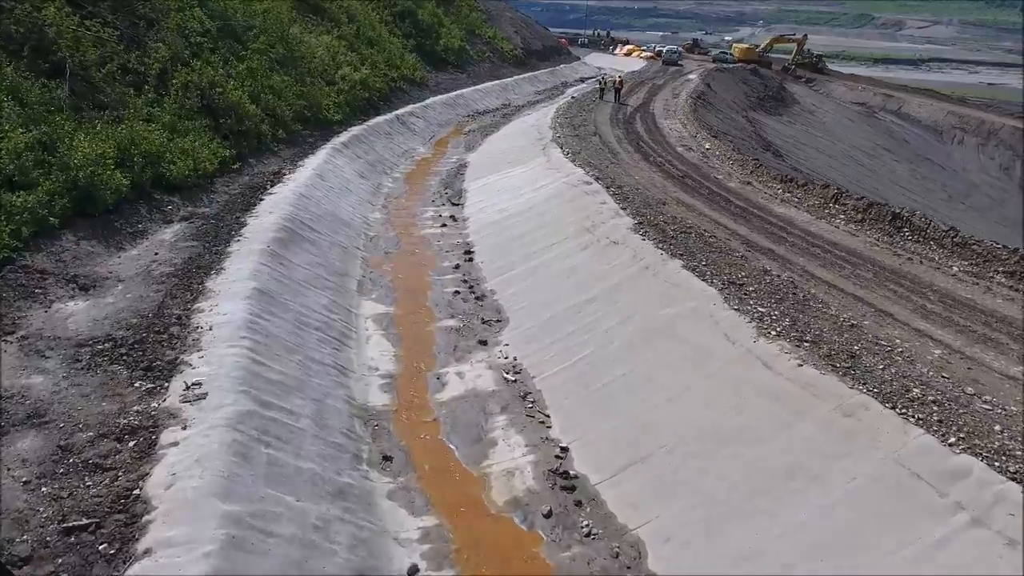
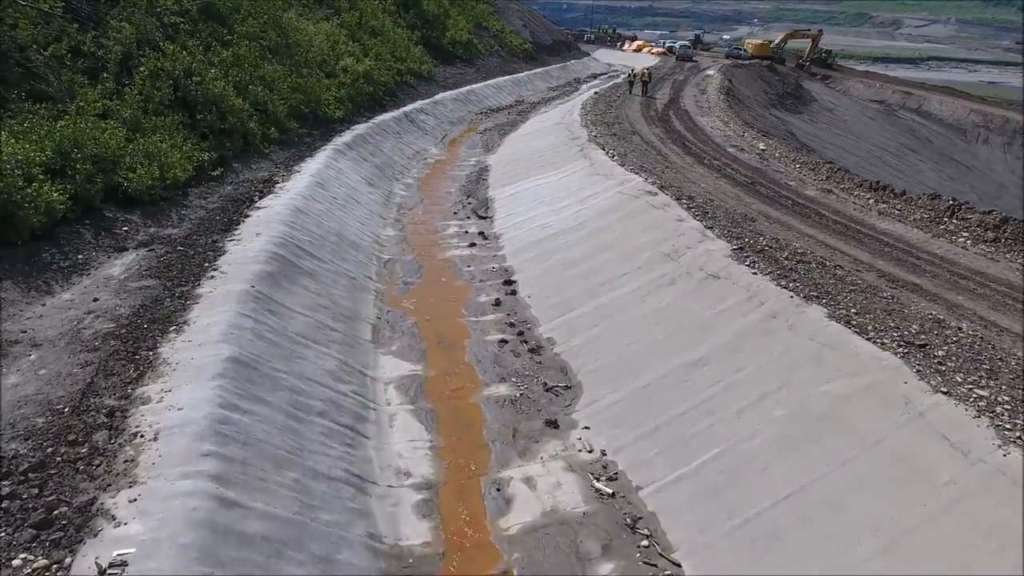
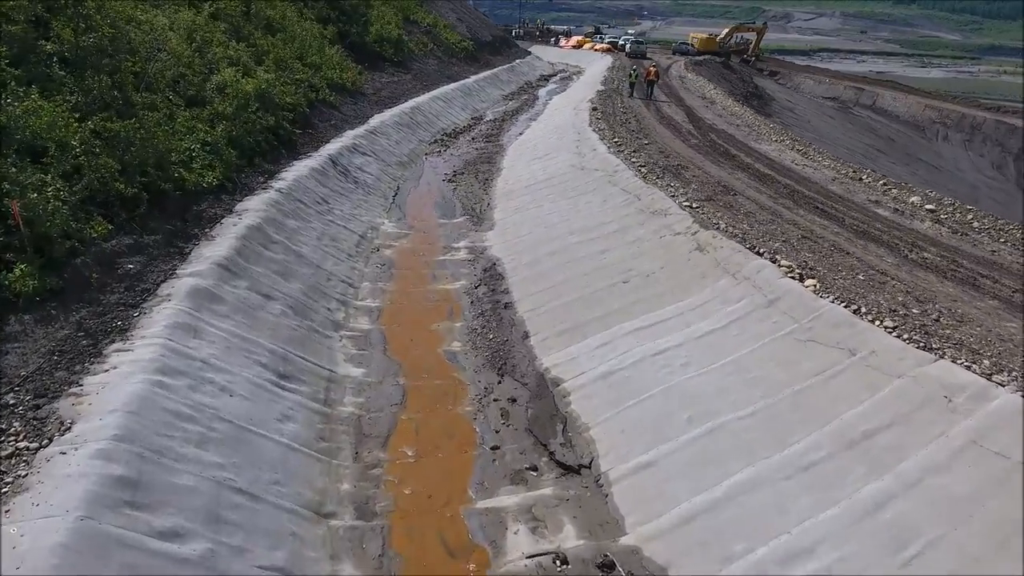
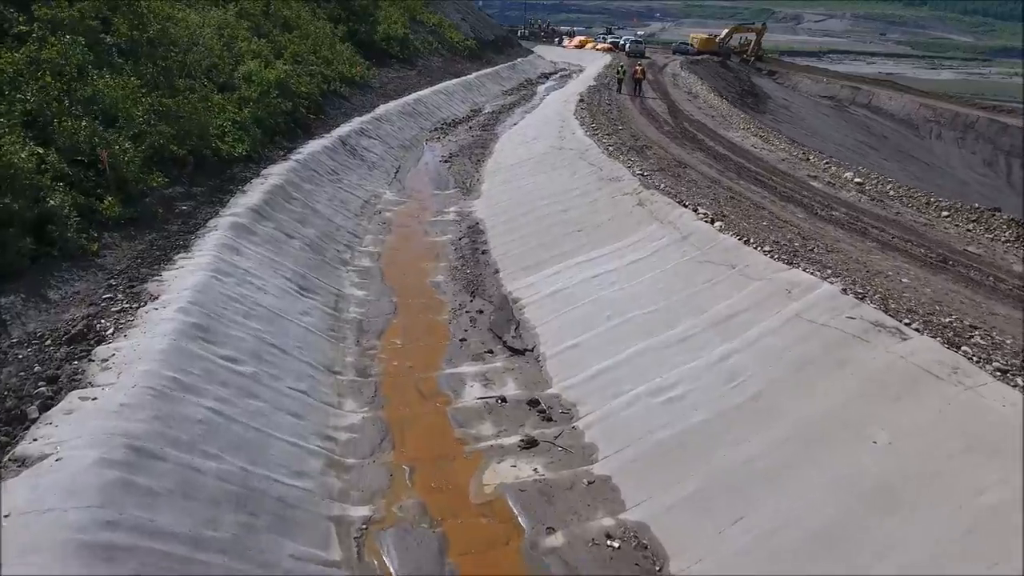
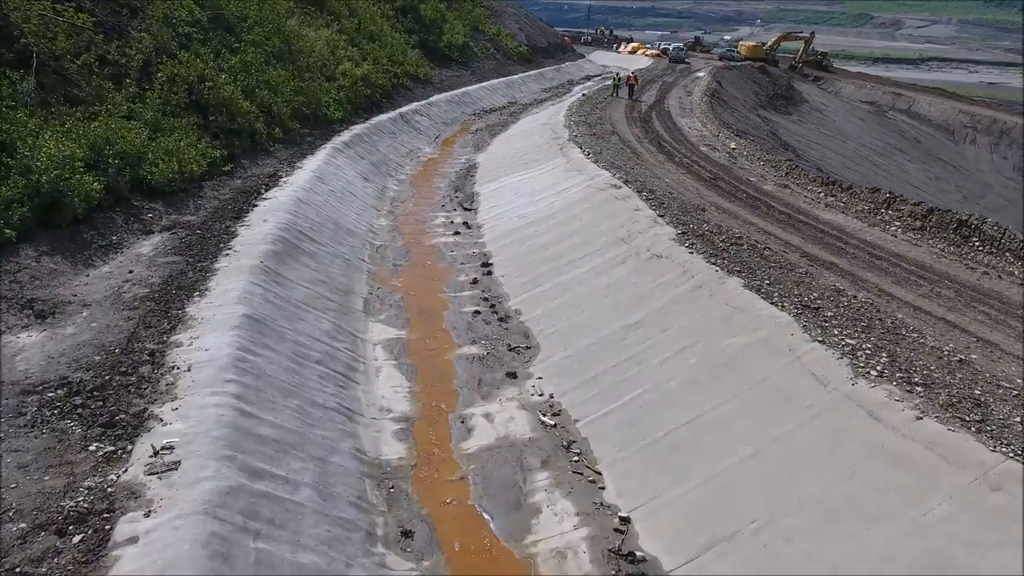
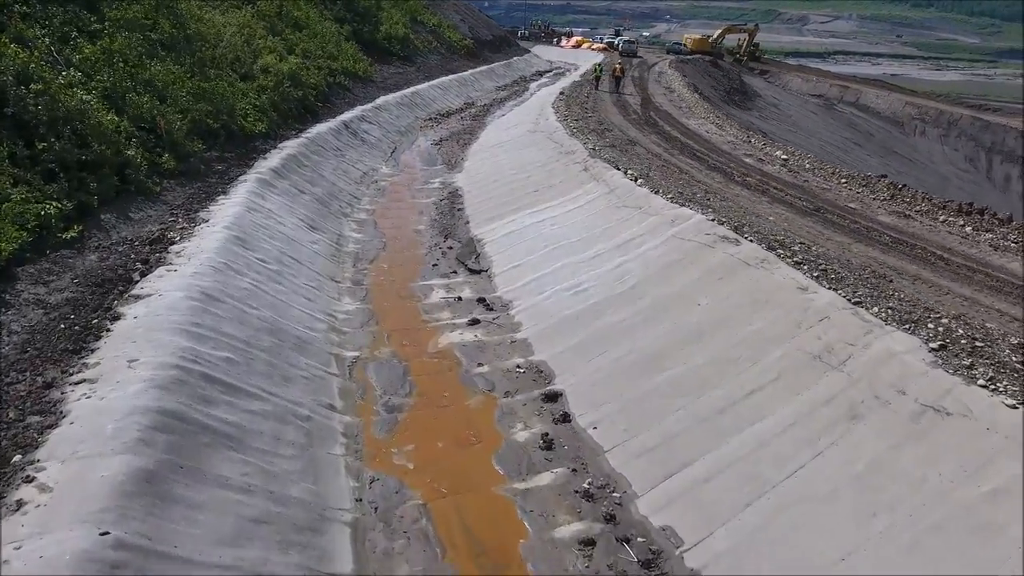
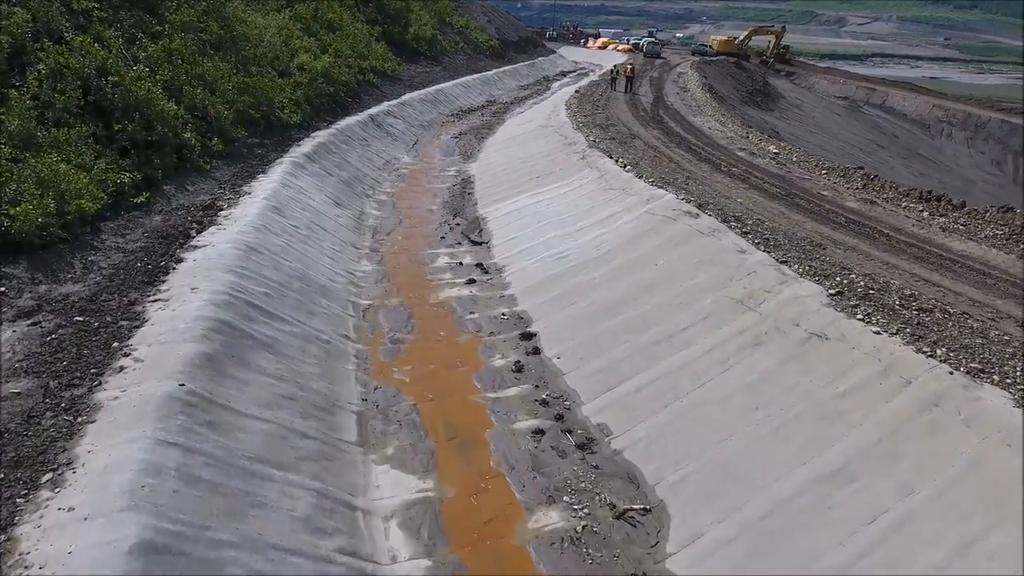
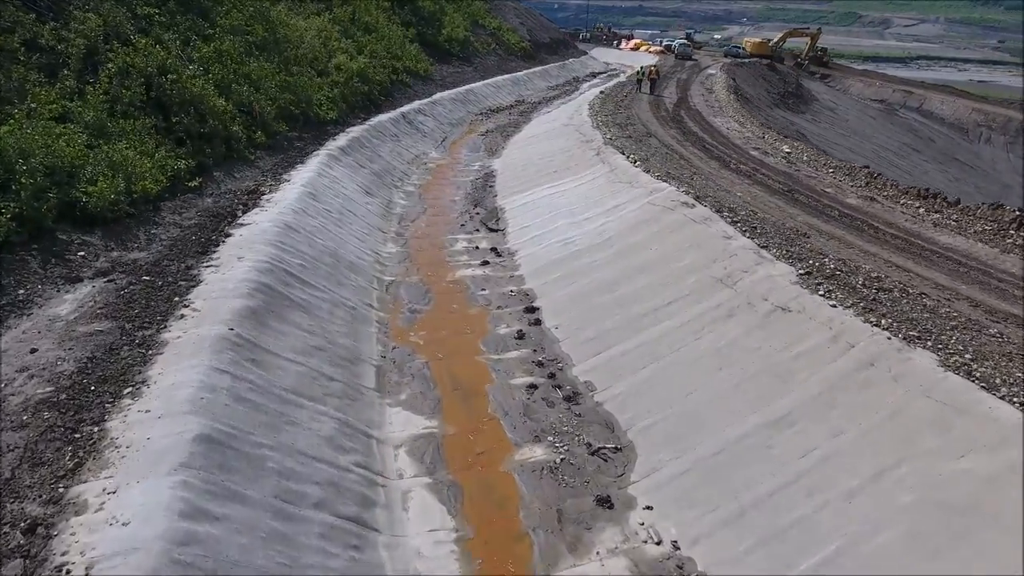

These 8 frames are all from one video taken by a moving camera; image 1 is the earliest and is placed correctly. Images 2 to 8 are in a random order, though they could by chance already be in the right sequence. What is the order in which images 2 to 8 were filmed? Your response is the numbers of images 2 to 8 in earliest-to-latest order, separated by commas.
5, 2, 8, 7, 6, 4, 3
